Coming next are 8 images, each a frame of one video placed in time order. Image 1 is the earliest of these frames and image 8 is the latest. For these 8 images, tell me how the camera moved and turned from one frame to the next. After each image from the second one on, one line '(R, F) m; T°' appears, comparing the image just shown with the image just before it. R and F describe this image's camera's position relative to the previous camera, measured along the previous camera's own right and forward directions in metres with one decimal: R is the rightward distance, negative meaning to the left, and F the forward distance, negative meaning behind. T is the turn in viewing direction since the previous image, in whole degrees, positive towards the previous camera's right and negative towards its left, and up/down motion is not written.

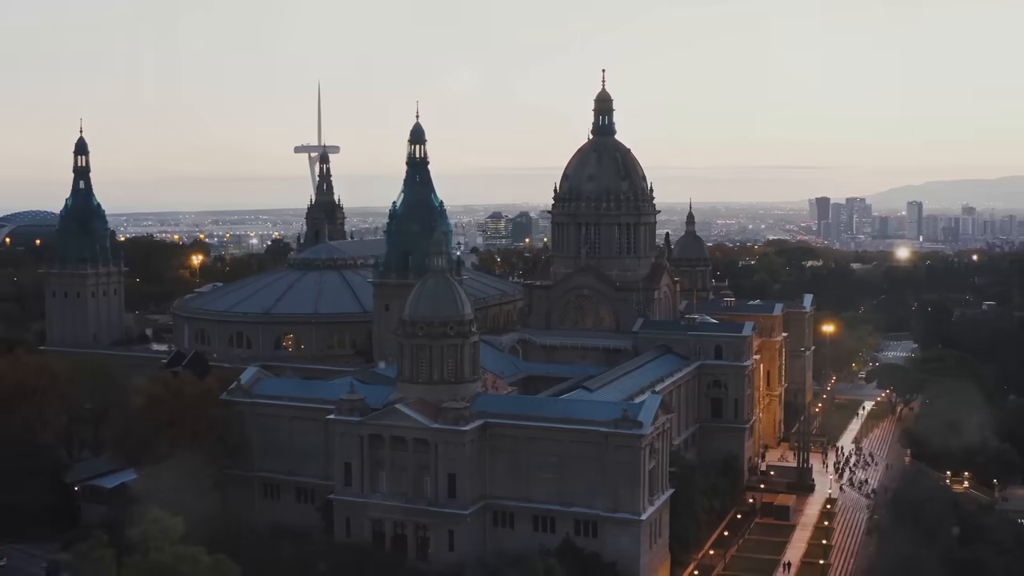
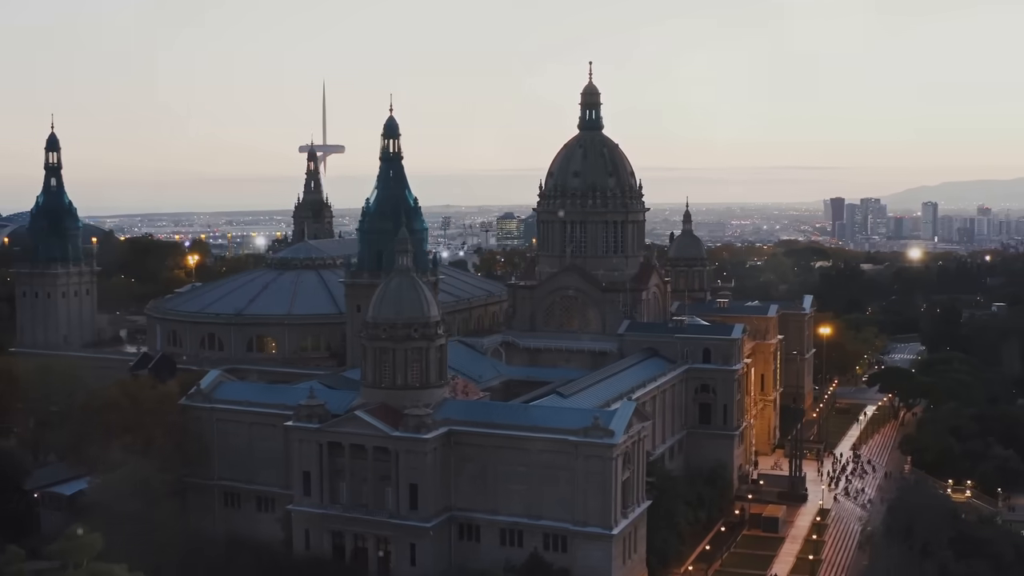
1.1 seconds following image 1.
(+2.5, +3.1) m; -1°
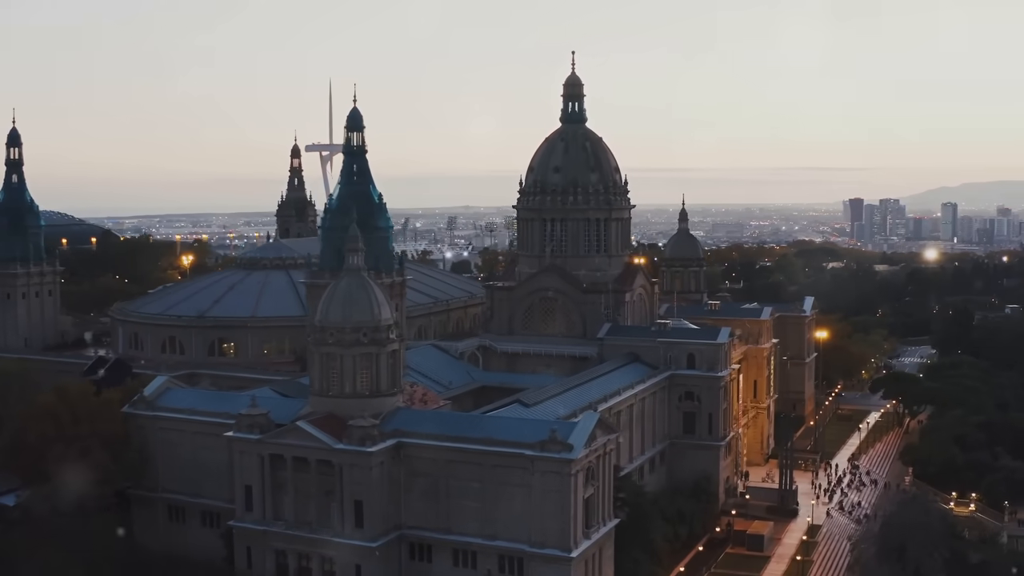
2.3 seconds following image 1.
(+3.0, +4.0) m; -1°
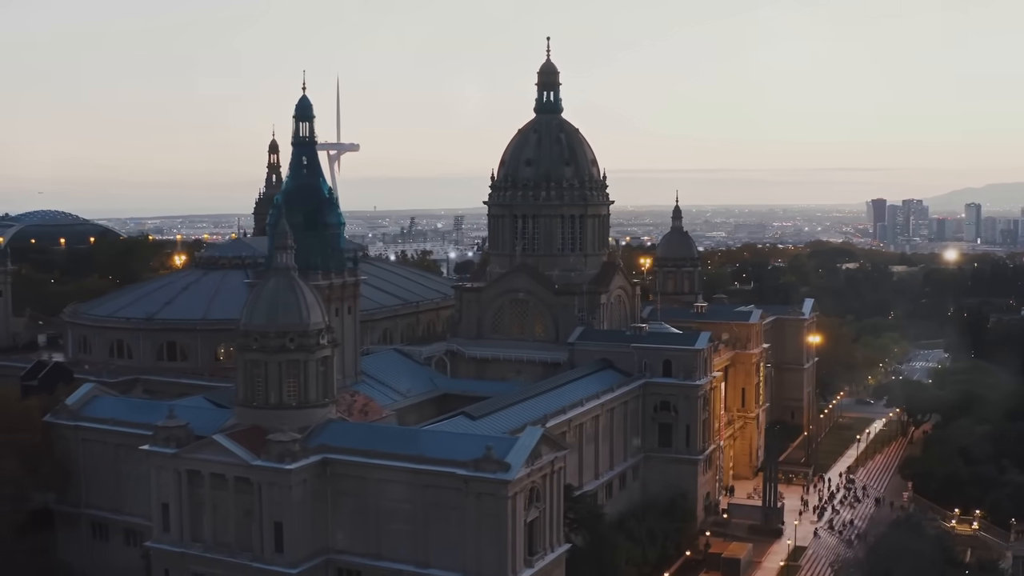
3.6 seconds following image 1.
(+3.6, +4.7) m; -1°
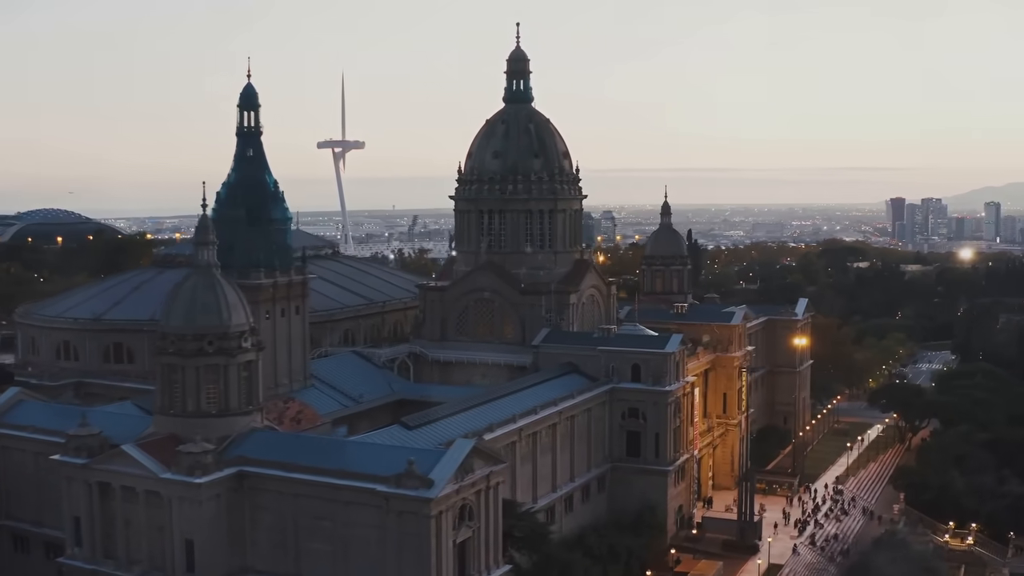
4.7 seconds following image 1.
(+3.4, +3.8) m; -1°
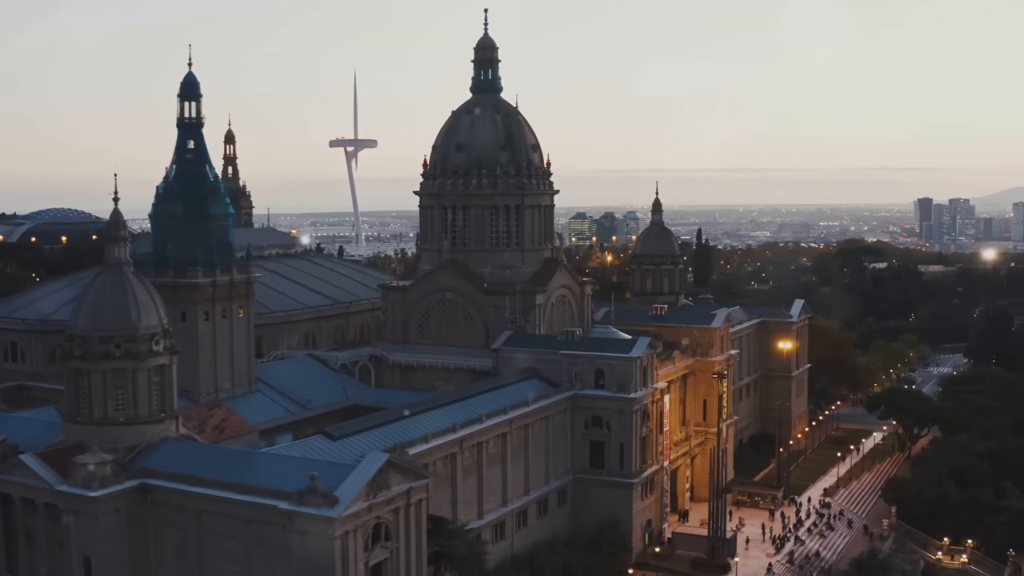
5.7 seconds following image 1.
(+3.7, +3.5) m; -1°
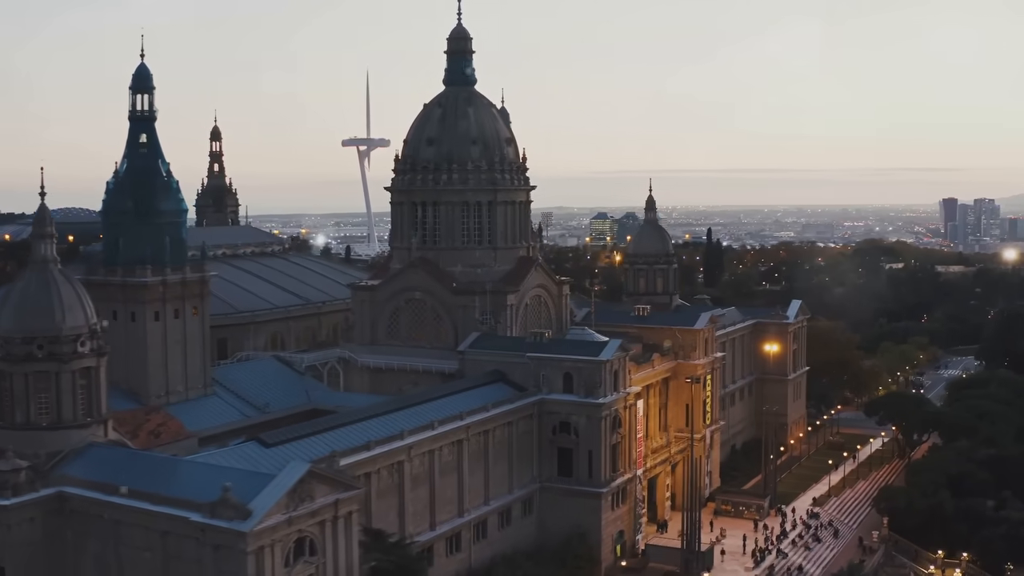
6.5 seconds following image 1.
(+3.0, +2.5) m; -1°
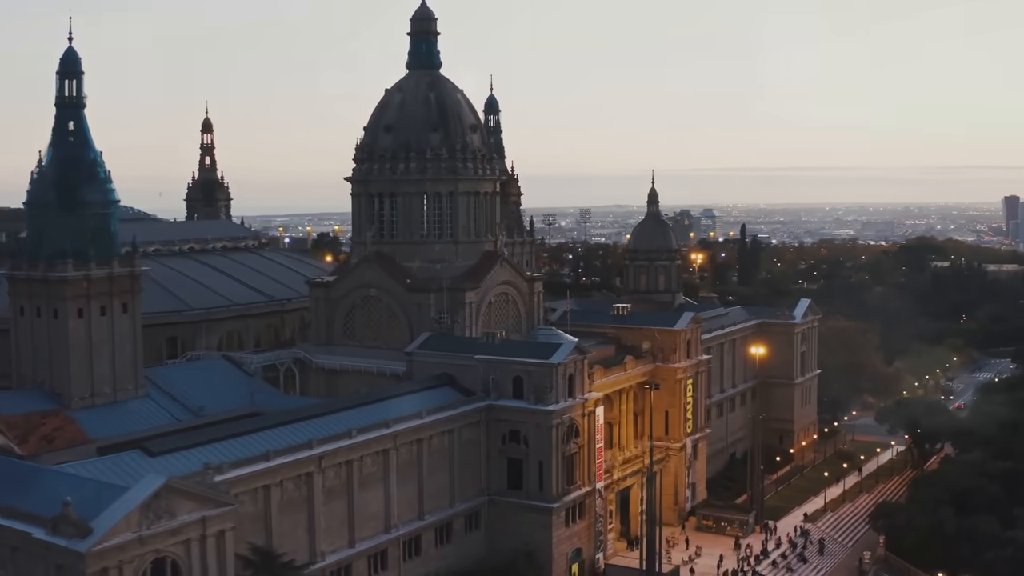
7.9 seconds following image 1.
(+5.1, +4.1) m; -3°
